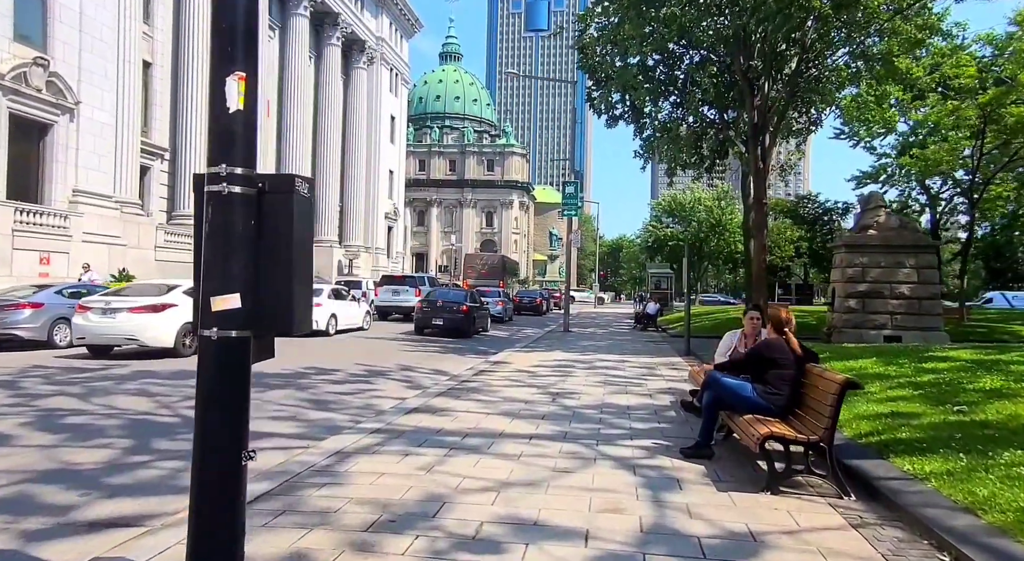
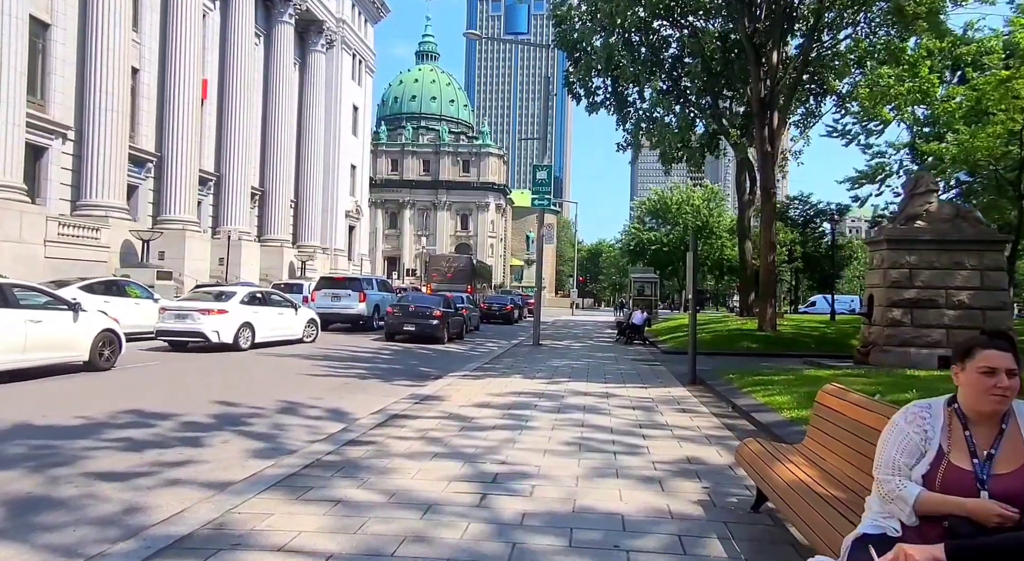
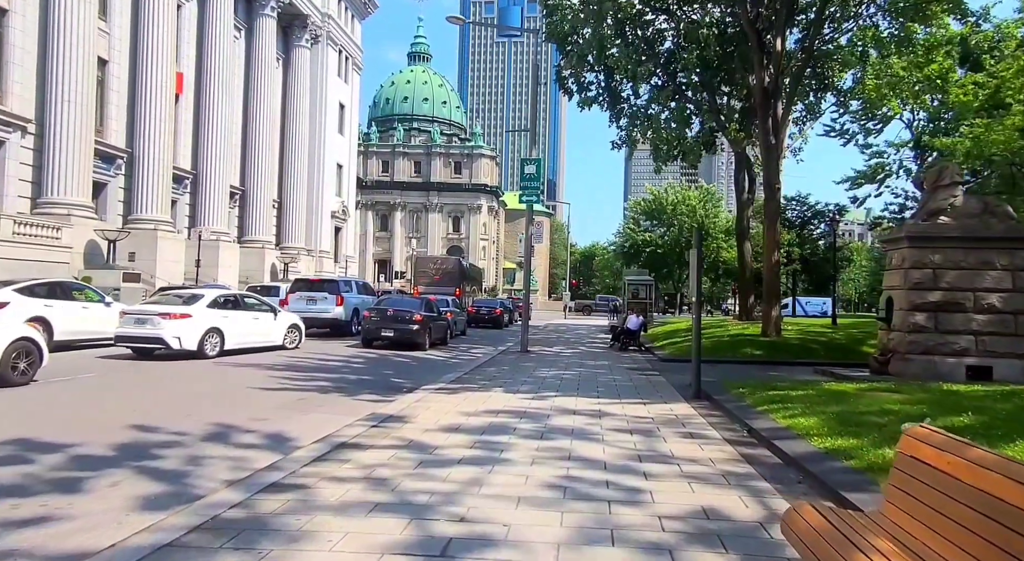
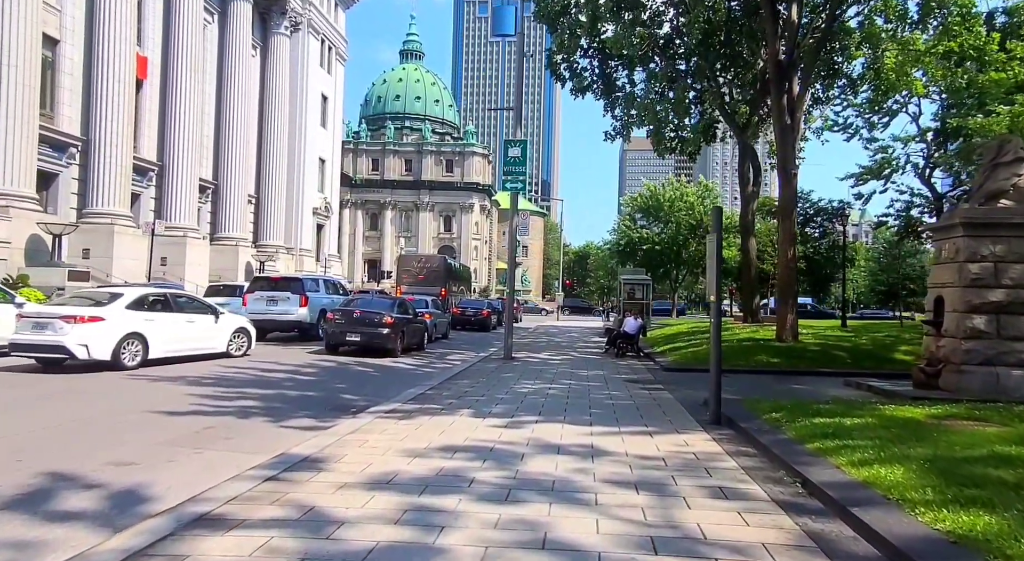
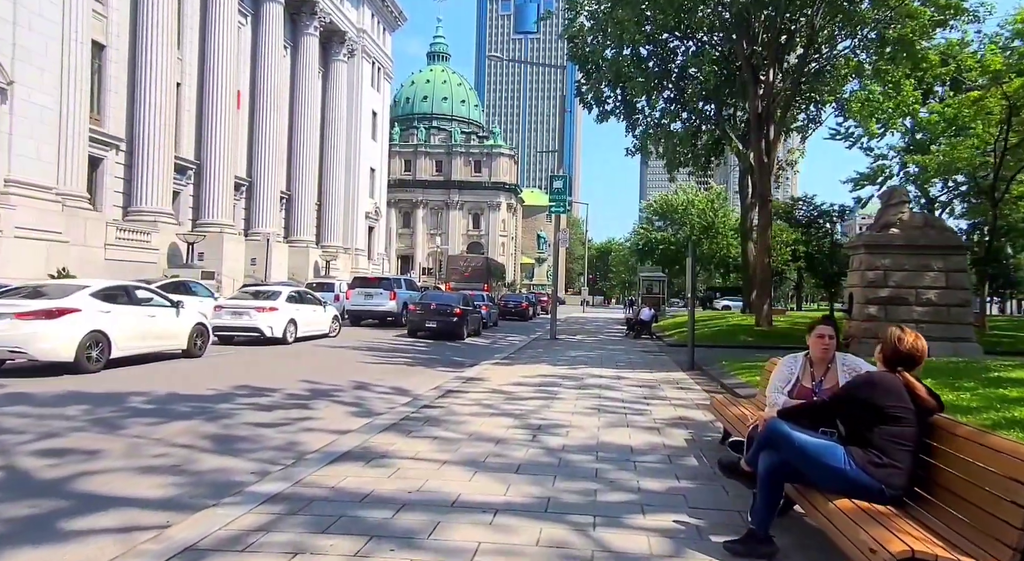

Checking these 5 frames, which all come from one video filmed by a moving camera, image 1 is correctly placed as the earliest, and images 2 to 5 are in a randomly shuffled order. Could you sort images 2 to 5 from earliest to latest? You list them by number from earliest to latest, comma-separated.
5, 2, 3, 4
